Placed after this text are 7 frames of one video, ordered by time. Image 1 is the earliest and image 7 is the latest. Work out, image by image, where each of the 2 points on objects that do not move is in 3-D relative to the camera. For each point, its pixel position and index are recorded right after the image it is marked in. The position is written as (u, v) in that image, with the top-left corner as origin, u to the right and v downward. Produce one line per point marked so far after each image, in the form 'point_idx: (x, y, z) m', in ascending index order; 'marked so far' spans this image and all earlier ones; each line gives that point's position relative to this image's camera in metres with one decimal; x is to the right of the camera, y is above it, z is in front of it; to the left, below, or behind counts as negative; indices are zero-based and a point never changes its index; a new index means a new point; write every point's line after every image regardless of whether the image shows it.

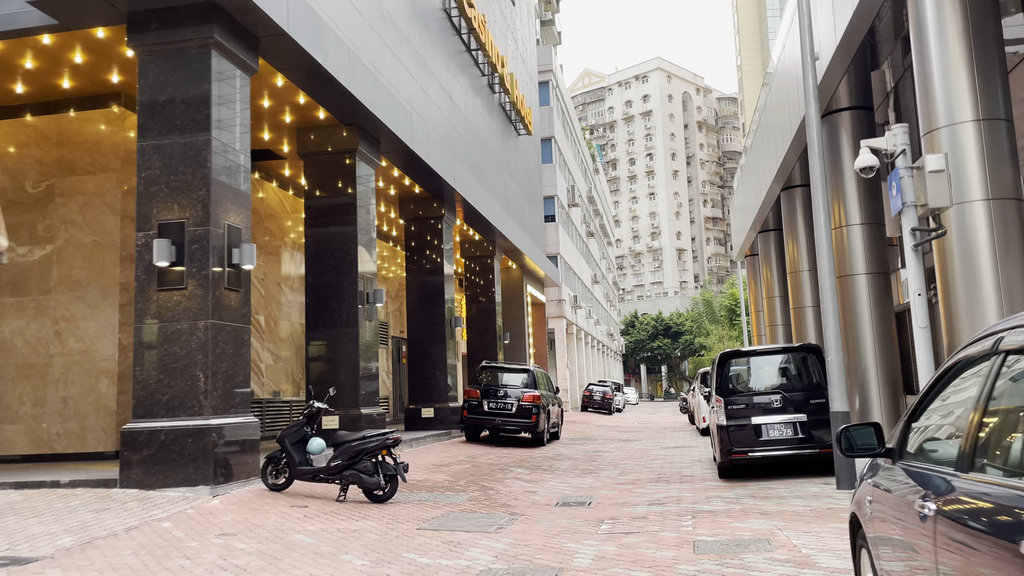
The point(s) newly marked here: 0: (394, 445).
0: (-1.6, -2.2, +10.6) m
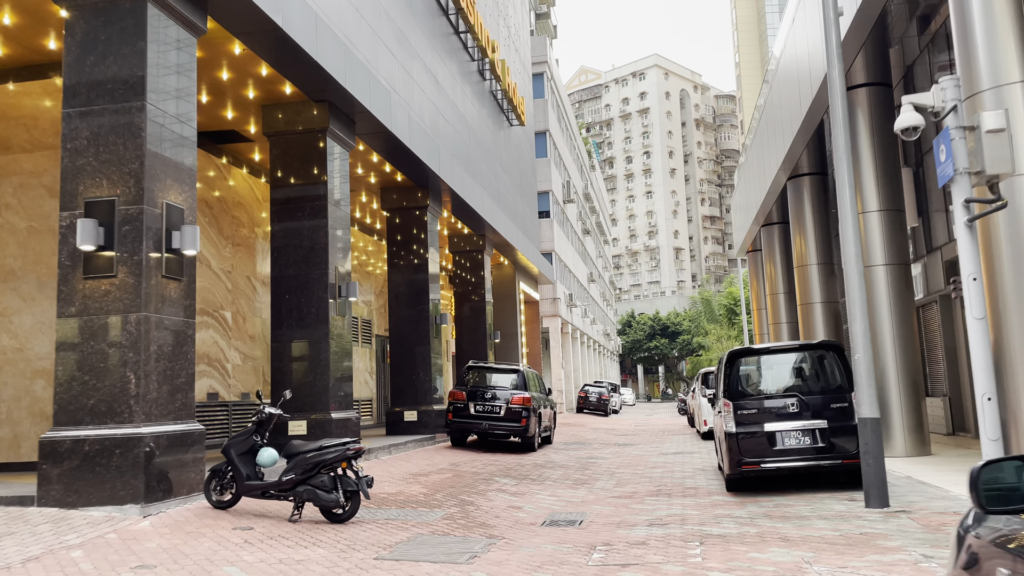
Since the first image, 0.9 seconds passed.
0: (-1.9, -2.0, +9.2) m
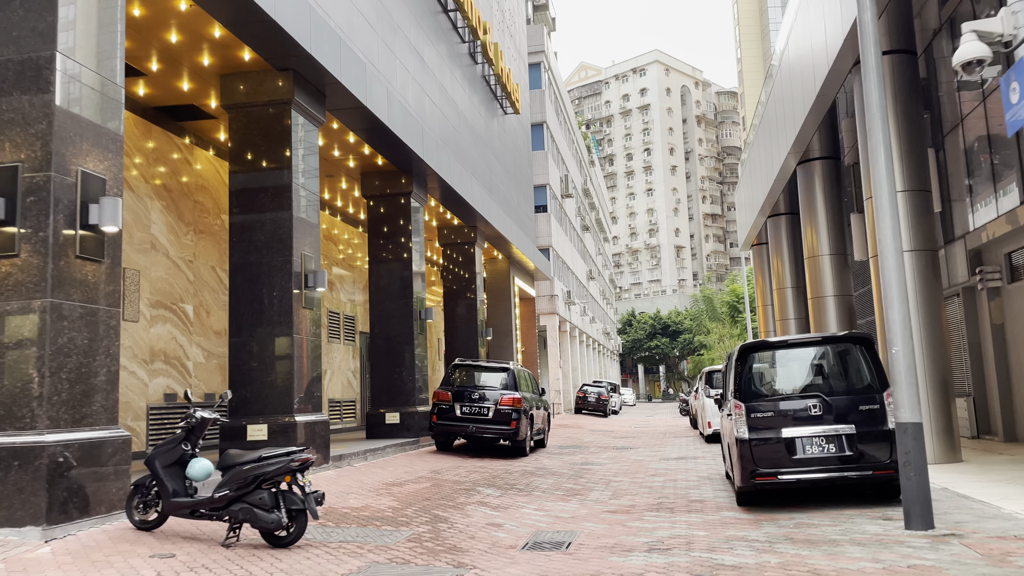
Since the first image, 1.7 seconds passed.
0: (-2.1, -1.8, +7.8) m
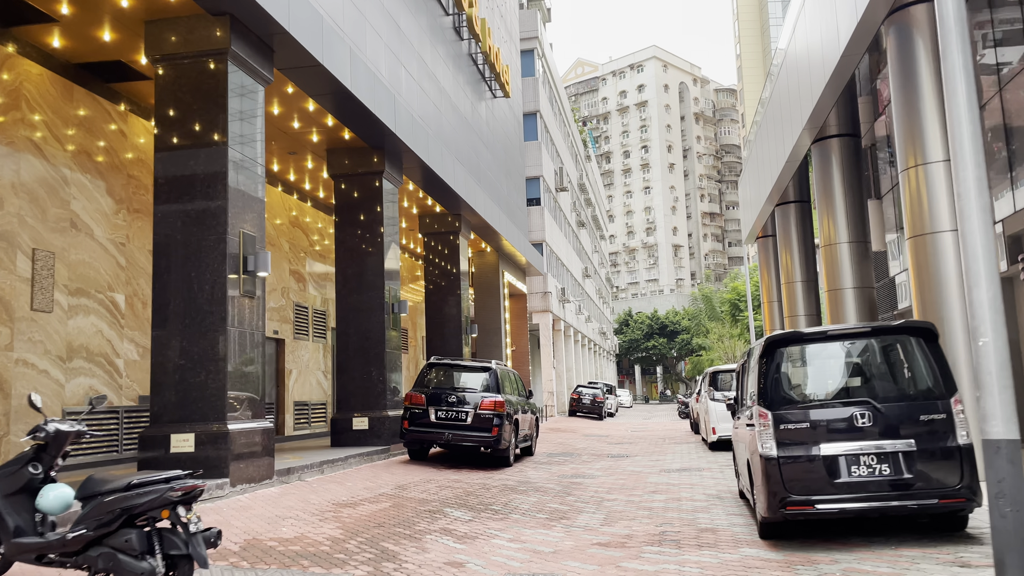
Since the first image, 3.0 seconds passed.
0: (-2.5, -1.6, +5.8) m
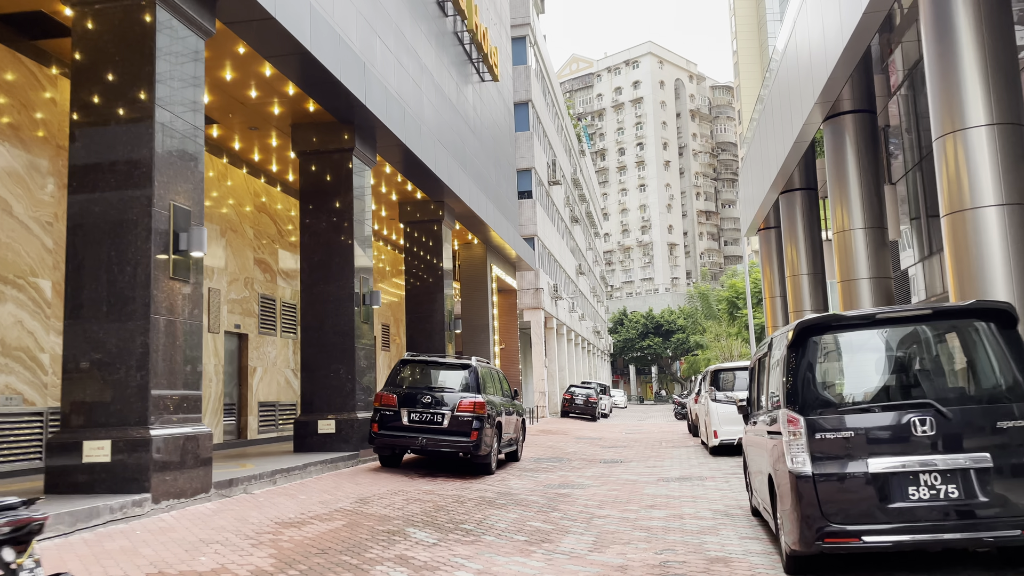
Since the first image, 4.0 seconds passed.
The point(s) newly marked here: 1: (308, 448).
0: (-2.7, -1.4, +4.2) m
1: (-4.0, -3.1, +15.0) m
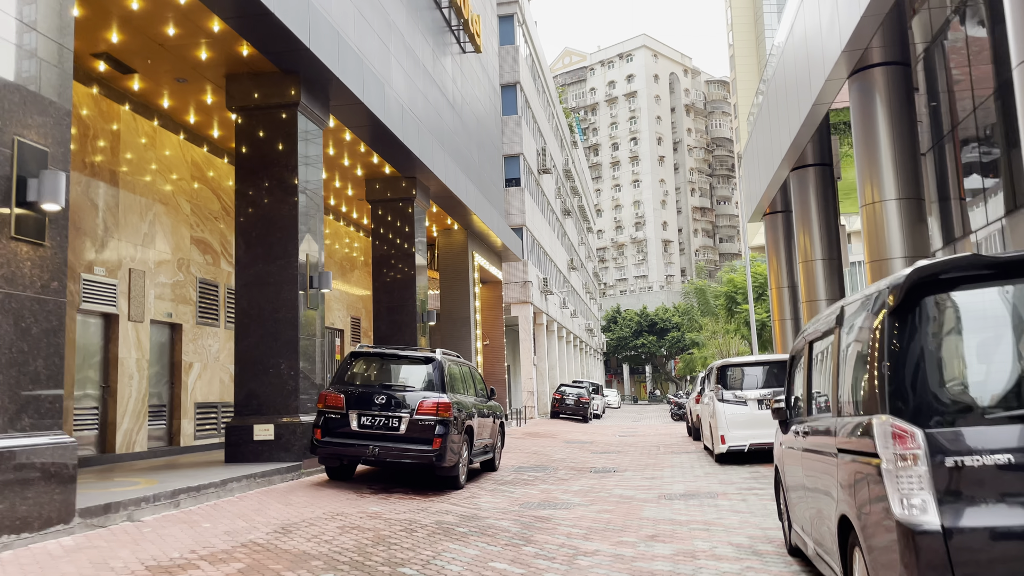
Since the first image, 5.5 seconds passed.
0: (-3.1, -1.0, +1.9) m
1: (-4.4, -2.8, +12.6) m
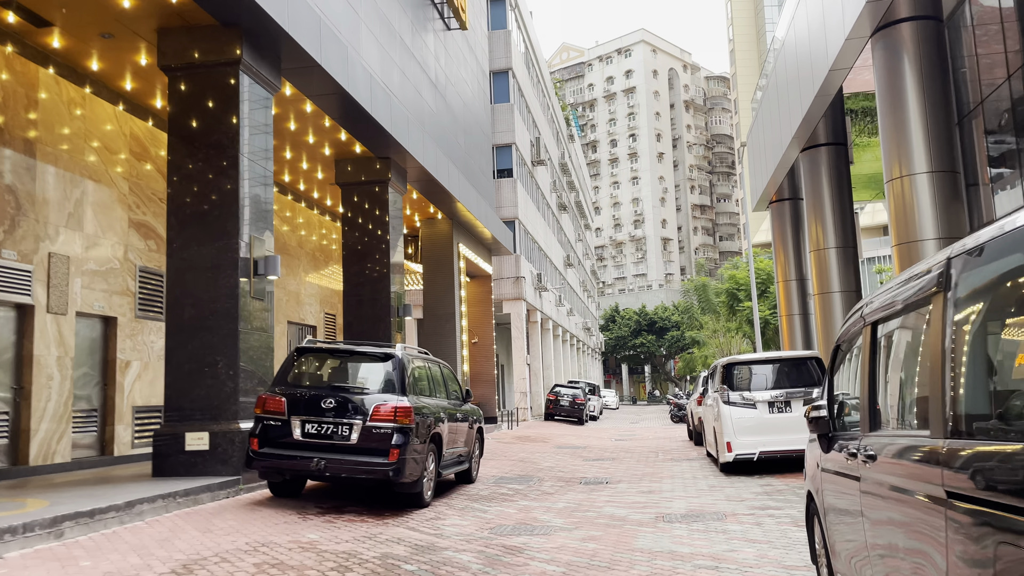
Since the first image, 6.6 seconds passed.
0: (-3.5, -0.8, +0.1) m
1: (-4.8, -2.6, +10.9) m
